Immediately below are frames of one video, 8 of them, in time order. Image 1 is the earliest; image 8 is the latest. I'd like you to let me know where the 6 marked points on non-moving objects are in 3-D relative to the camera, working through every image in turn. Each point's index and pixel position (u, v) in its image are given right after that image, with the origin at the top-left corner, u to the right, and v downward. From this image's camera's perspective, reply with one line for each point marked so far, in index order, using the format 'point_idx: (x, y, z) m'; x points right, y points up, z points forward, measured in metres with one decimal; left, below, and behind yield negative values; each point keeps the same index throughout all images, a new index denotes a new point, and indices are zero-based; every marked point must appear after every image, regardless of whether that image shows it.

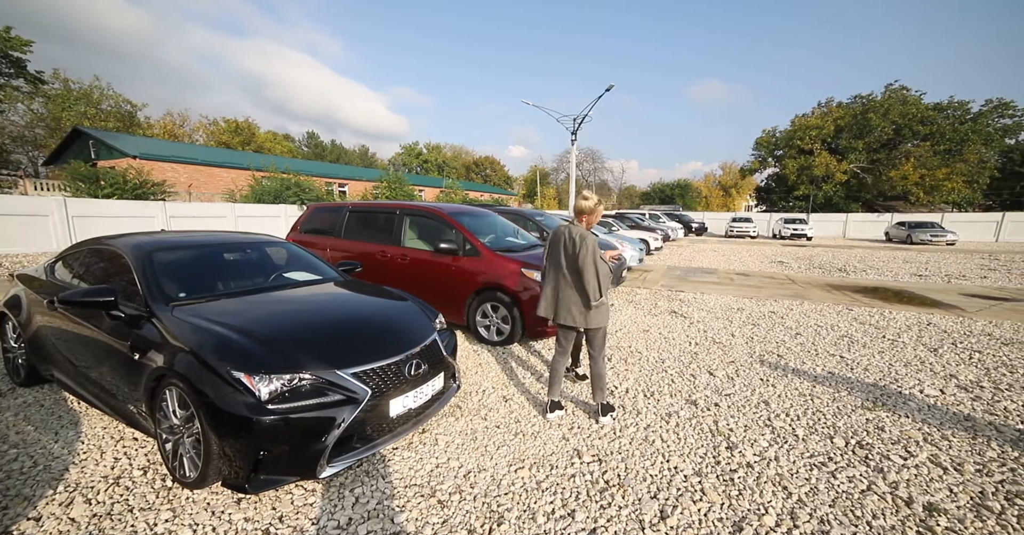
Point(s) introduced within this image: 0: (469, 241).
0: (-0.5, +0.3, +4.7) m
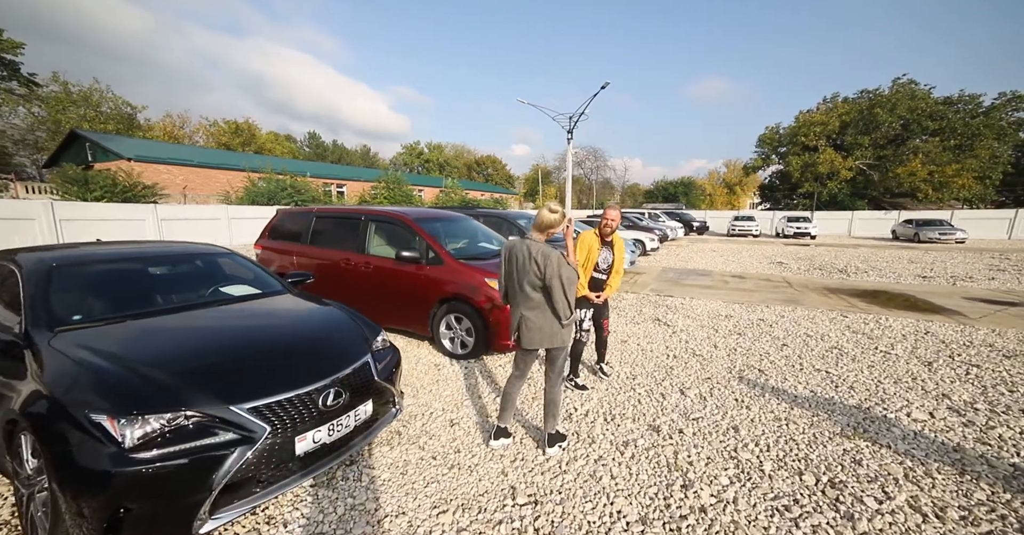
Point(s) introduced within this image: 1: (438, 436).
0: (-0.9, +0.2, +4.5) m
1: (-0.5, -1.2, +2.8) m
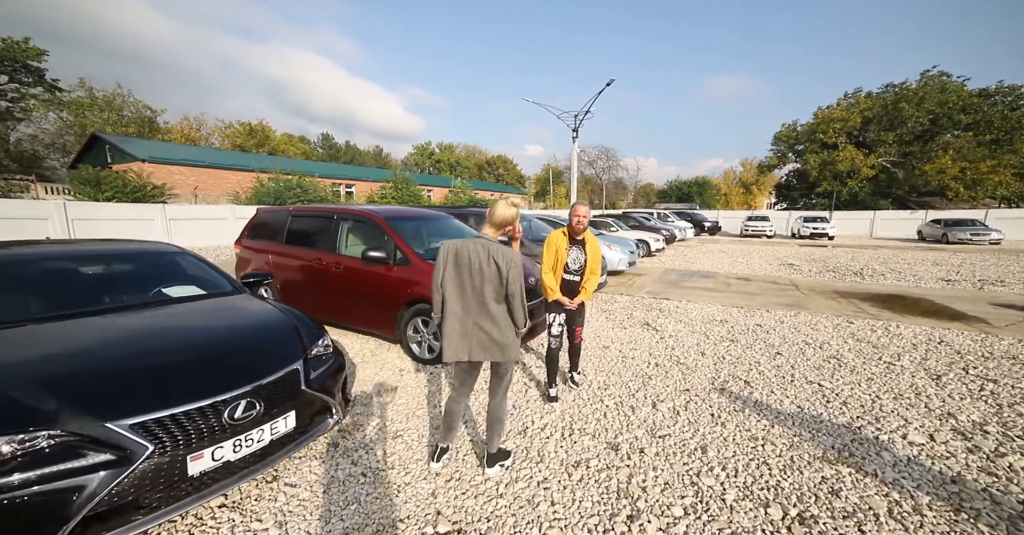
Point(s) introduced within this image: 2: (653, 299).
0: (-1.2, +0.2, +4.3) m
1: (-0.9, -1.2, +2.6) m
2: (+2.3, -0.5, +6.7) m
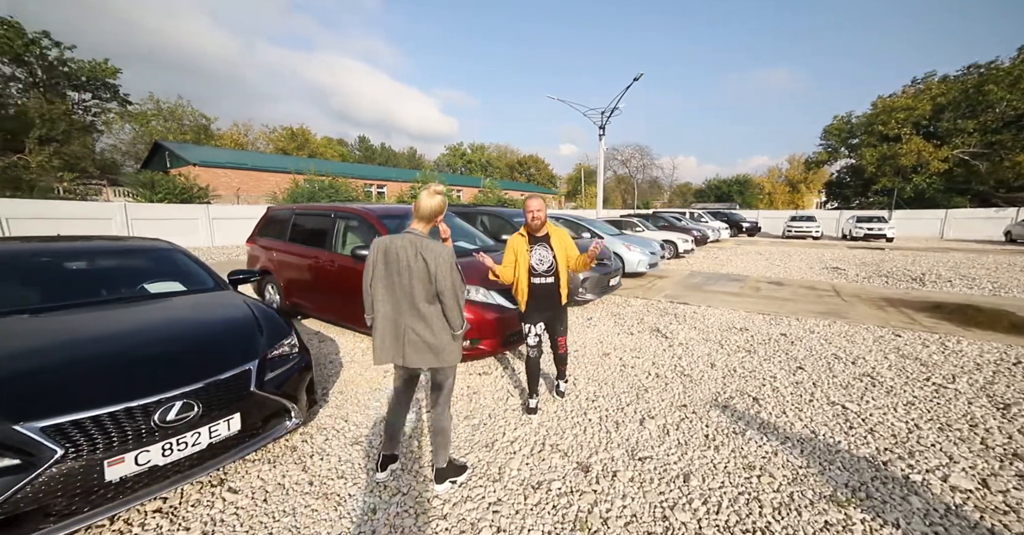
0: (-1.2, +0.2, +4.2) m
1: (-1.1, -1.1, +2.5) m
2: (+2.5, -0.6, +6.3) m
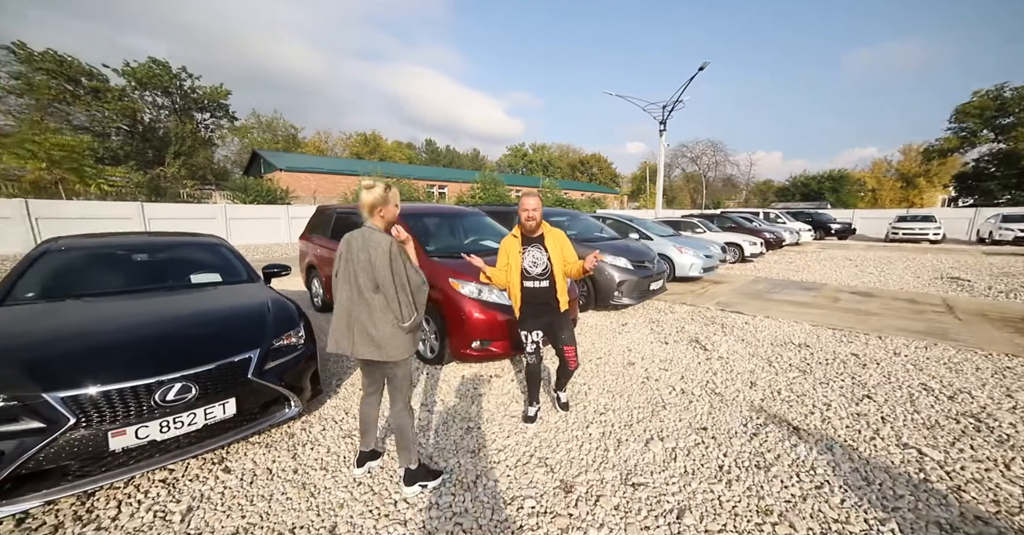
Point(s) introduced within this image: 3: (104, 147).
0: (-1.0, +0.2, +4.2) m
1: (-1.2, -1.1, +2.5) m
2: (+2.9, -0.6, +5.8) m
3: (-18.5, +5.4, +18.7) m
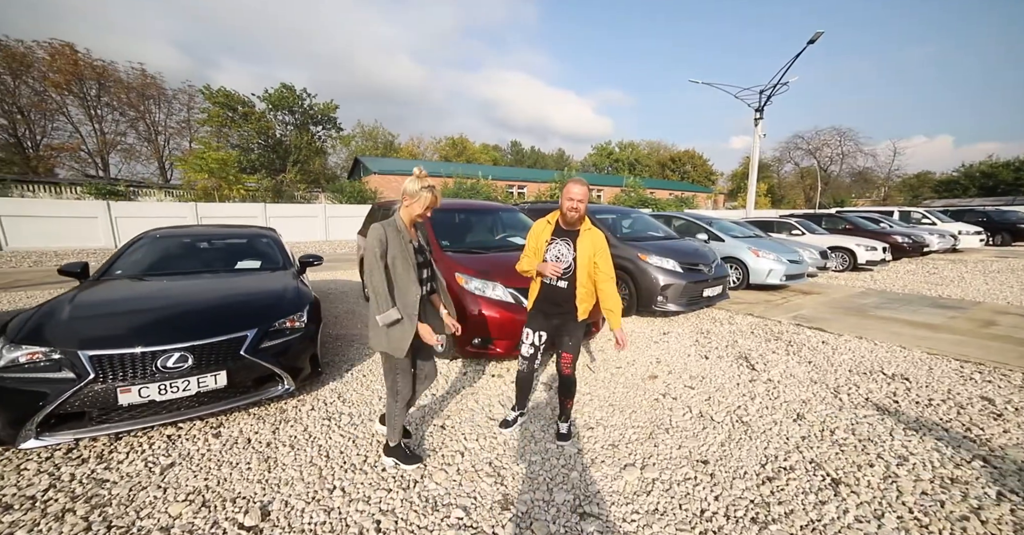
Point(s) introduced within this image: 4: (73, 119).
0: (-0.8, +0.3, +4.2) m
1: (-1.4, -1.0, +2.6) m
2: (+3.4, -0.7, +4.9) m
3: (-14.6, +5.9, +22.2) m
4: (-21.1, +7.2, +19.5) m
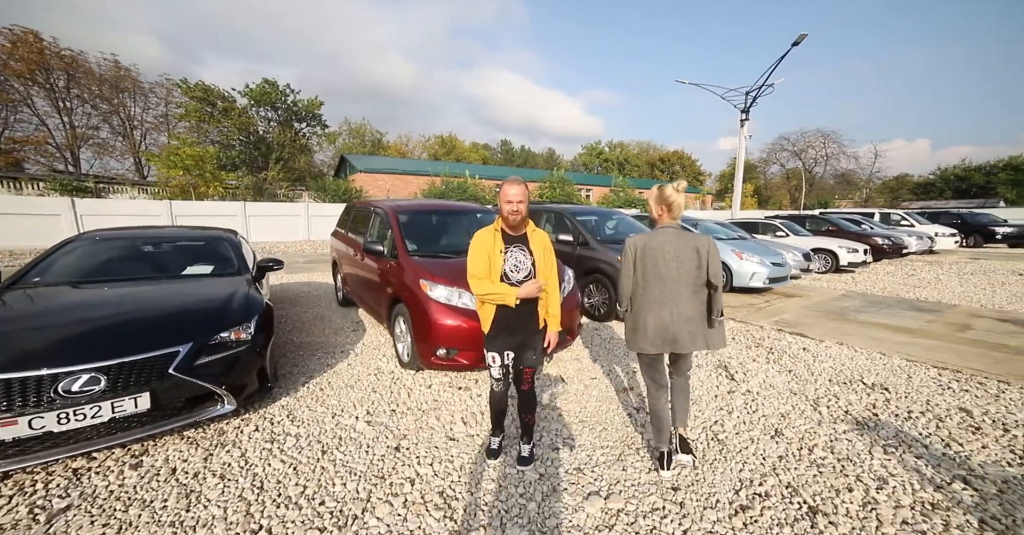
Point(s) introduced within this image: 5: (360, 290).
0: (-1.1, +0.2, +4.0) m
1: (-1.6, -1.1, +2.4) m
2: (+3.1, -0.8, +4.7) m
3: (-15.2, +5.9, +21.6) m
4: (-21.7, +7.2, +18.8) m
5: (-1.8, -0.3, +4.9) m
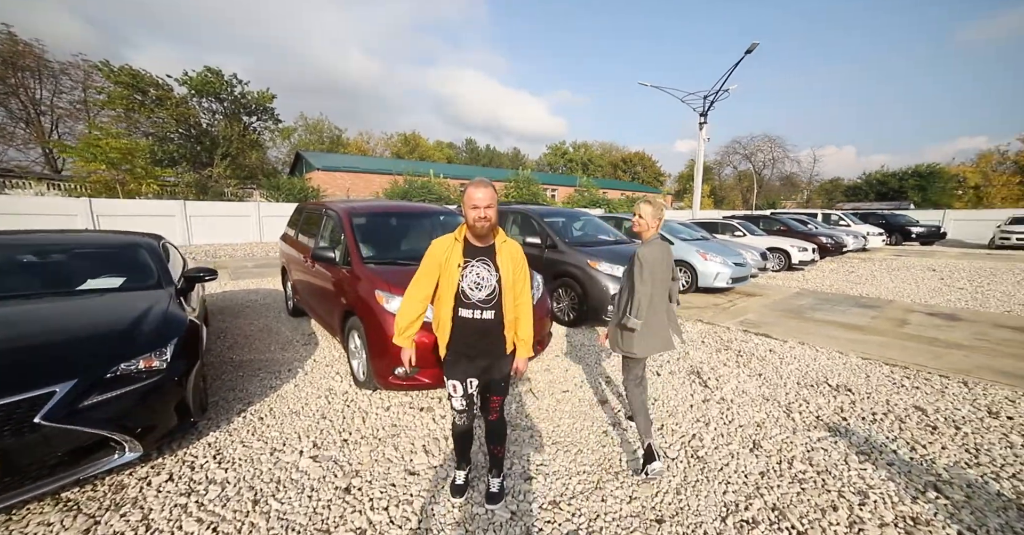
0: (-1.4, +0.2, +3.7) m
1: (-1.8, -1.2, +2.0) m
2: (+2.7, -0.8, +4.7) m
3: (-17.0, +5.7, +20.1) m
4: (-23.3, +6.9, +16.7) m
5: (-2.2, -0.3, +4.5) m
